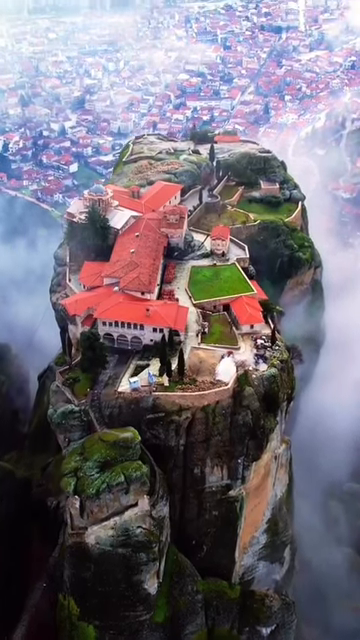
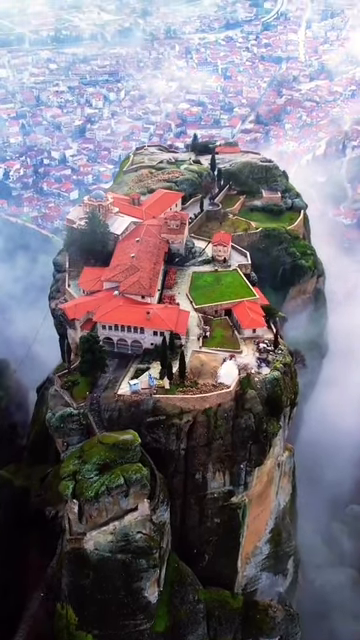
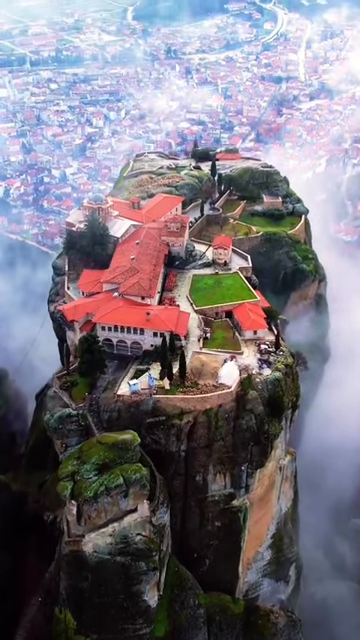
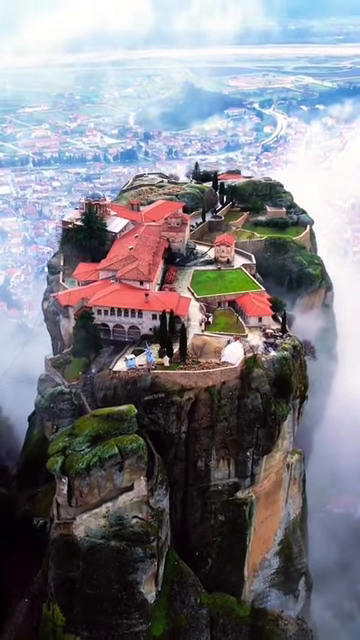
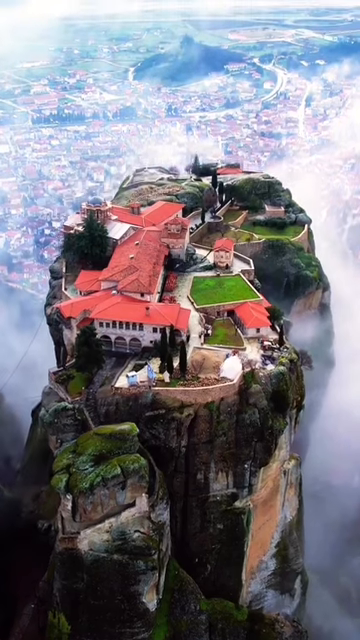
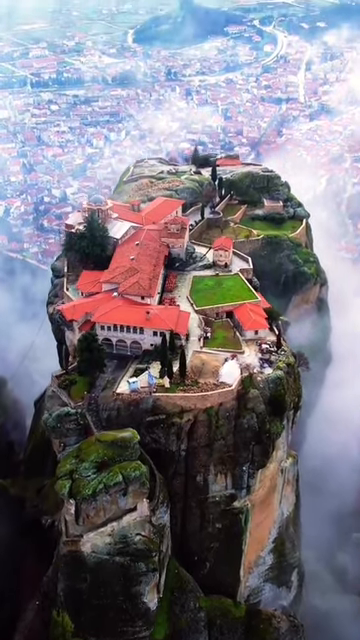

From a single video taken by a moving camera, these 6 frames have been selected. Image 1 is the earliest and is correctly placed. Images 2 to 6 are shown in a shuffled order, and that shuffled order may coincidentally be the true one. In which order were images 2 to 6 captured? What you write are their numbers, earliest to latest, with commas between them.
2, 3, 6, 5, 4
